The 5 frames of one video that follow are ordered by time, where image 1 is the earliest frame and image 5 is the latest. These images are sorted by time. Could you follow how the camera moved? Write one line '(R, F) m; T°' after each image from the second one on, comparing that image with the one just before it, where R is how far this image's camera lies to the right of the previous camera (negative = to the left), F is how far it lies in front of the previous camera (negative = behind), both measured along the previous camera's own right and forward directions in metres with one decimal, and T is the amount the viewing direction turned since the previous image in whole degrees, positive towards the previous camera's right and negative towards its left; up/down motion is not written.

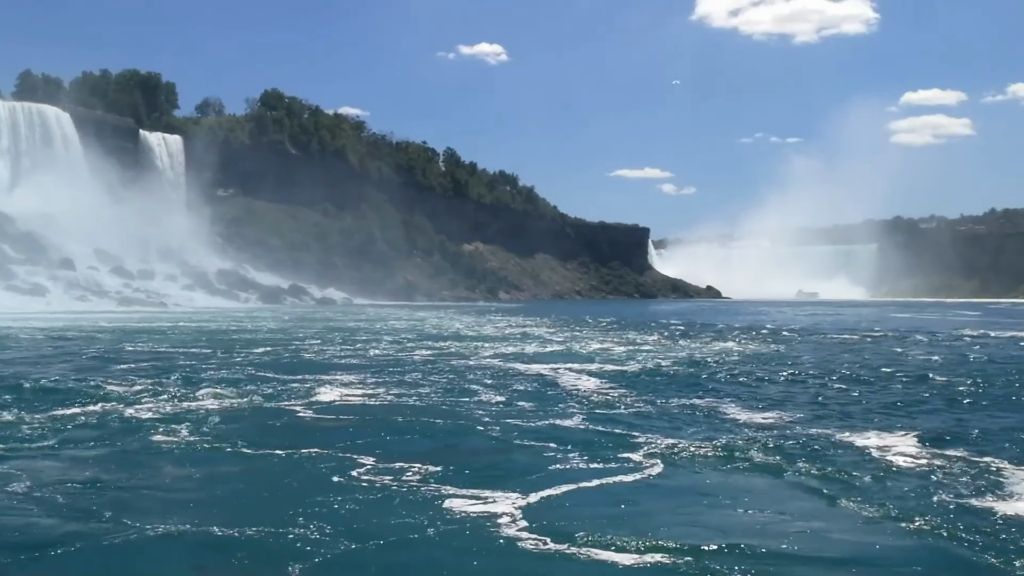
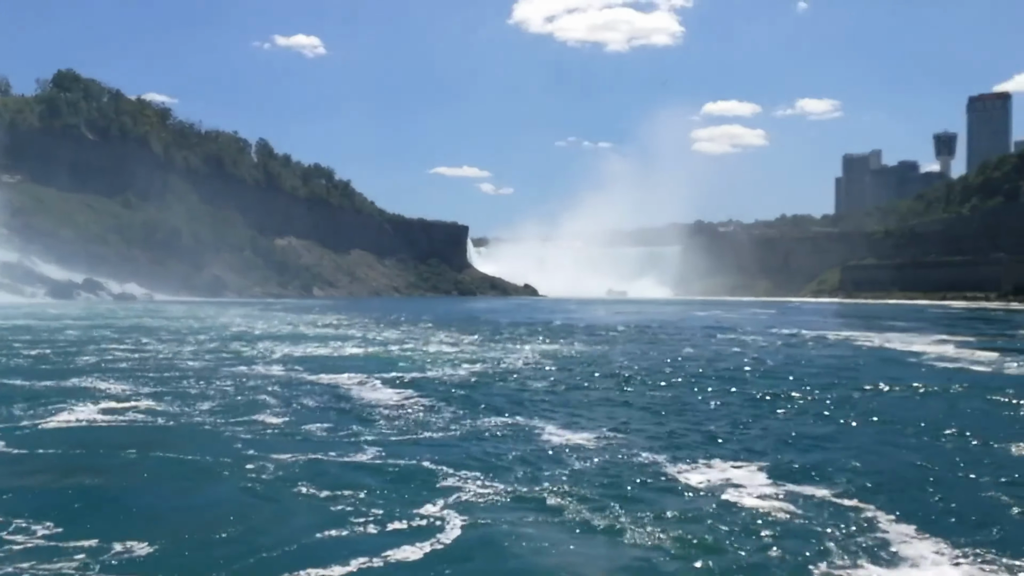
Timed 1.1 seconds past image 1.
(+1.3, +2.4) m; -3°
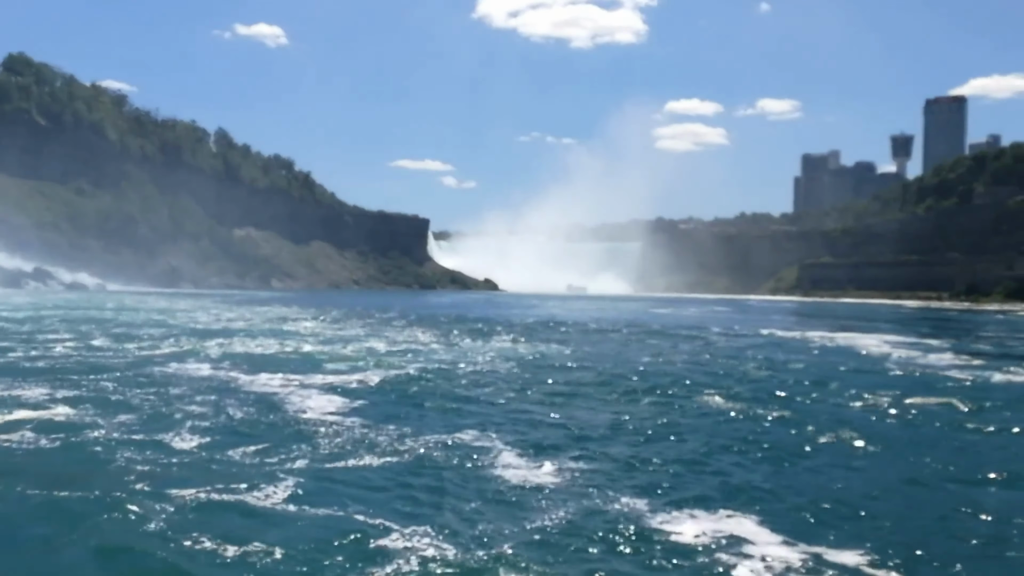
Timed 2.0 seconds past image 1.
(0.0, +0.1) m; +2°
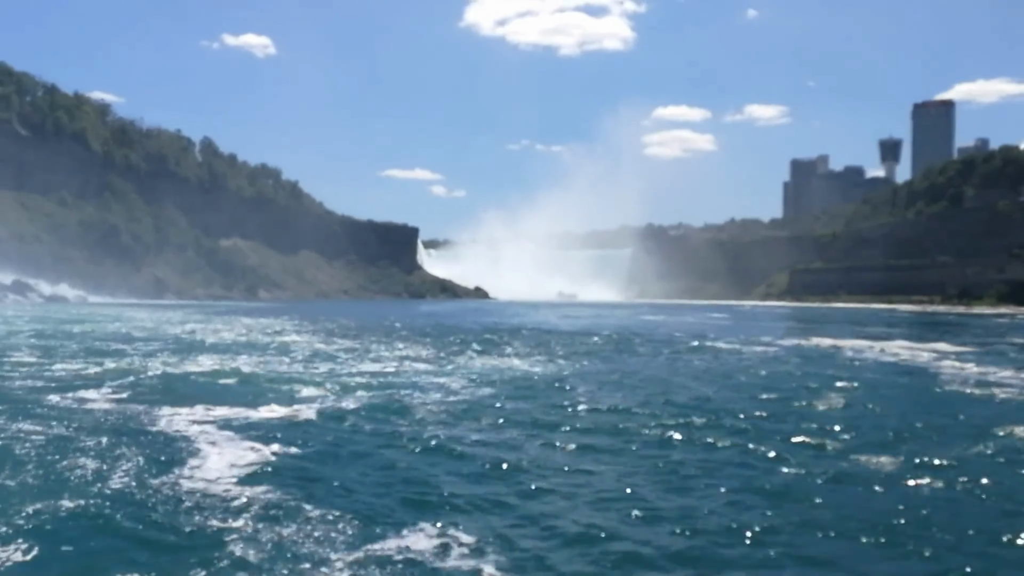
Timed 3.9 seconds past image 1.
(0.0, +0.4) m; +1°
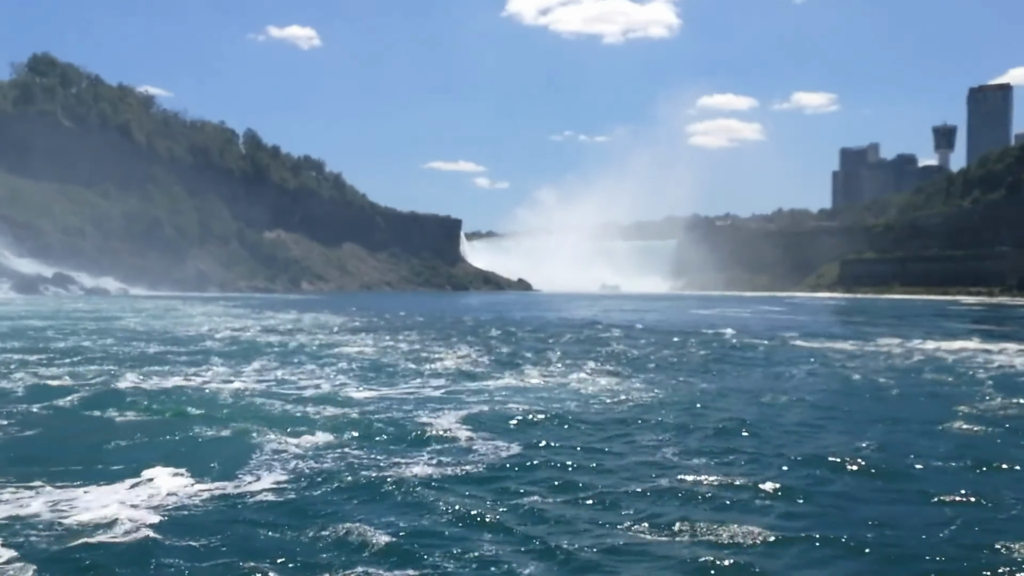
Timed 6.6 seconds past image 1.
(0.0, +0.5) m; -3°
